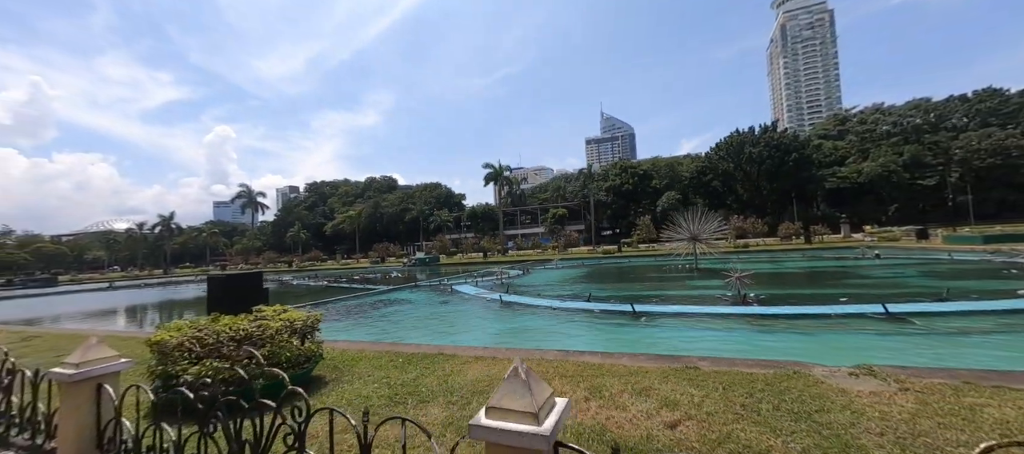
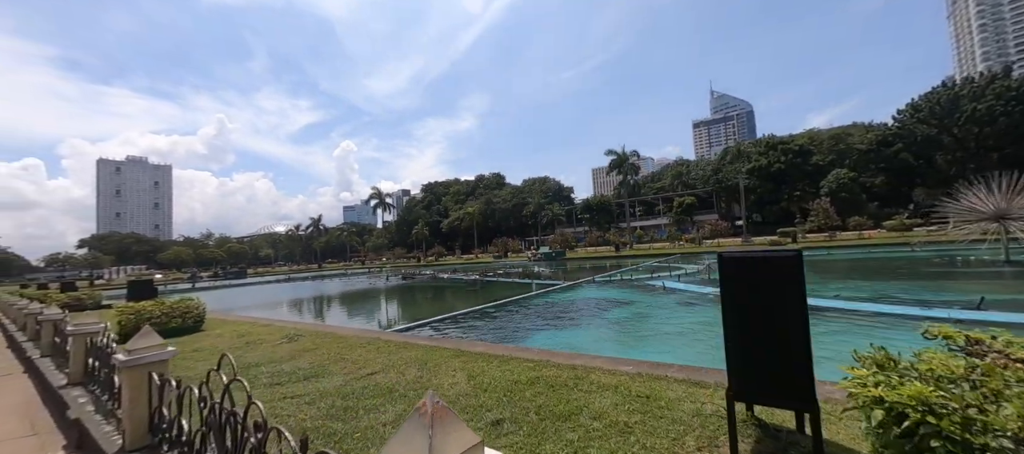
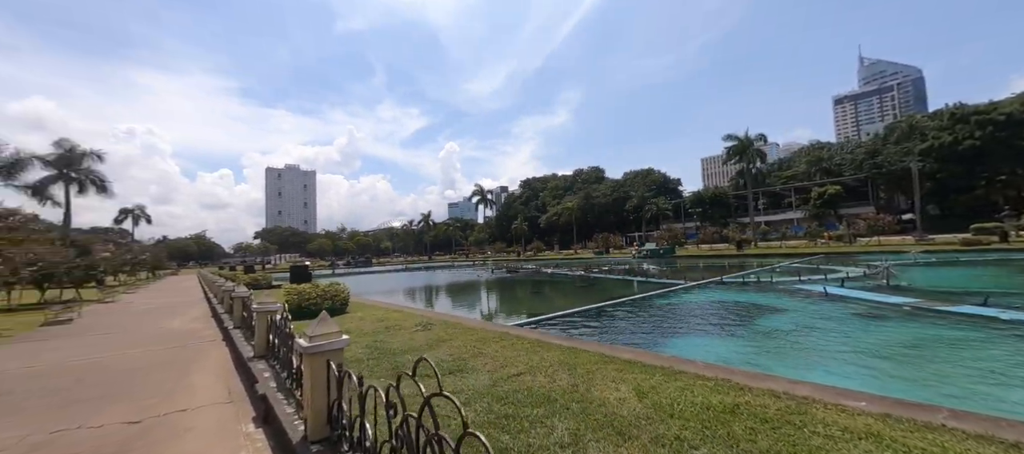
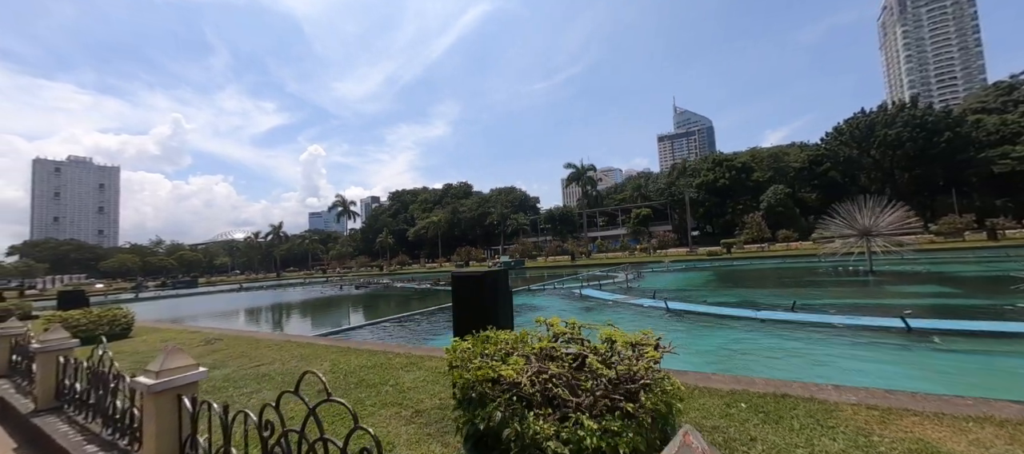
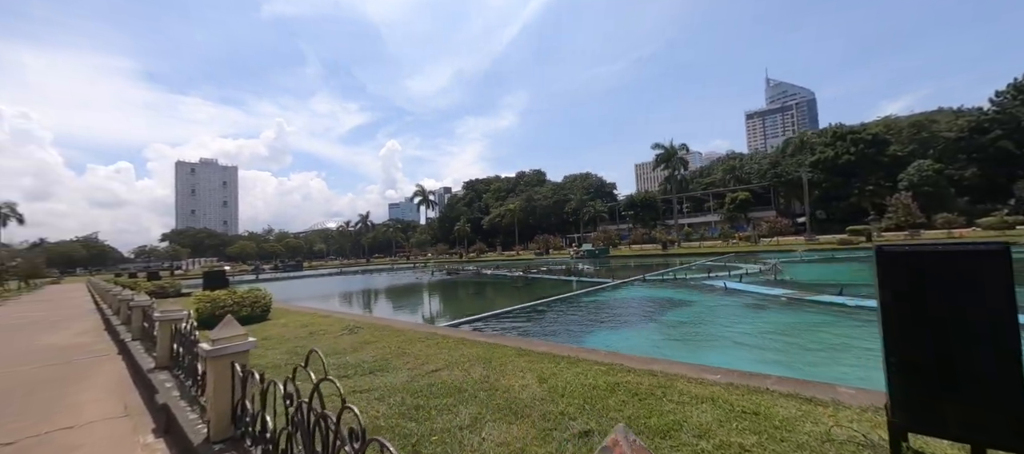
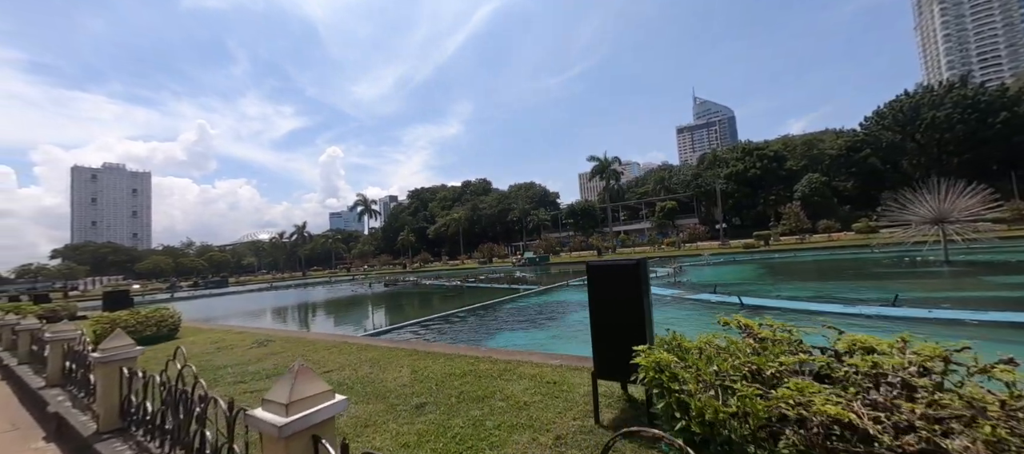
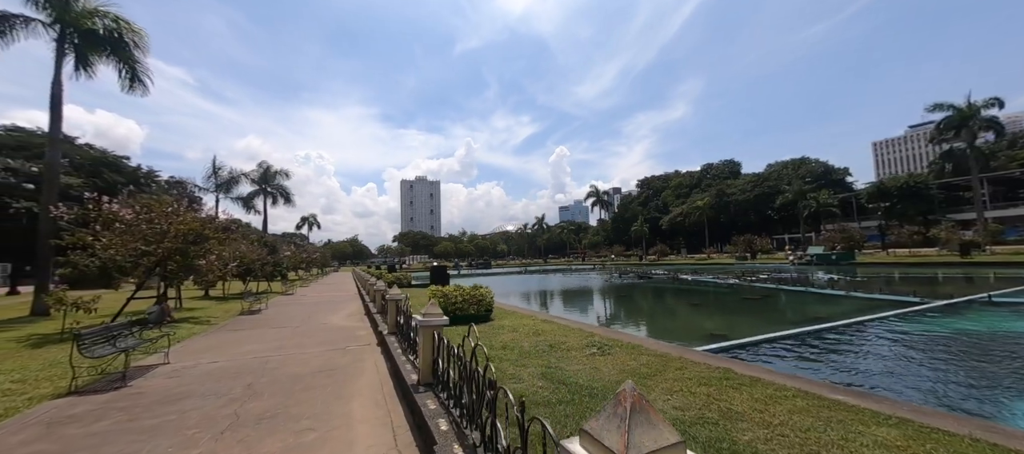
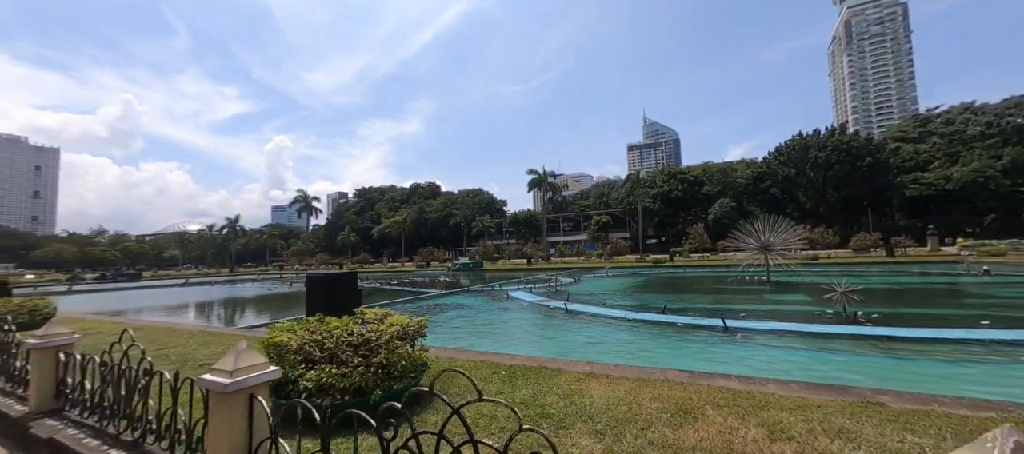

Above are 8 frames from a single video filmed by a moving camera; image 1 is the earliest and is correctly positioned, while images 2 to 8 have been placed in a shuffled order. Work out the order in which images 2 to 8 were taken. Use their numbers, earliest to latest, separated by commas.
8, 4, 6, 2, 5, 3, 7
